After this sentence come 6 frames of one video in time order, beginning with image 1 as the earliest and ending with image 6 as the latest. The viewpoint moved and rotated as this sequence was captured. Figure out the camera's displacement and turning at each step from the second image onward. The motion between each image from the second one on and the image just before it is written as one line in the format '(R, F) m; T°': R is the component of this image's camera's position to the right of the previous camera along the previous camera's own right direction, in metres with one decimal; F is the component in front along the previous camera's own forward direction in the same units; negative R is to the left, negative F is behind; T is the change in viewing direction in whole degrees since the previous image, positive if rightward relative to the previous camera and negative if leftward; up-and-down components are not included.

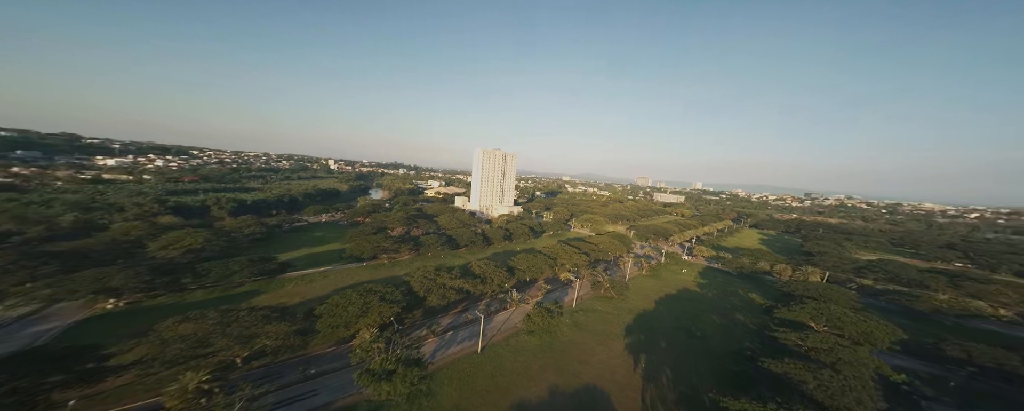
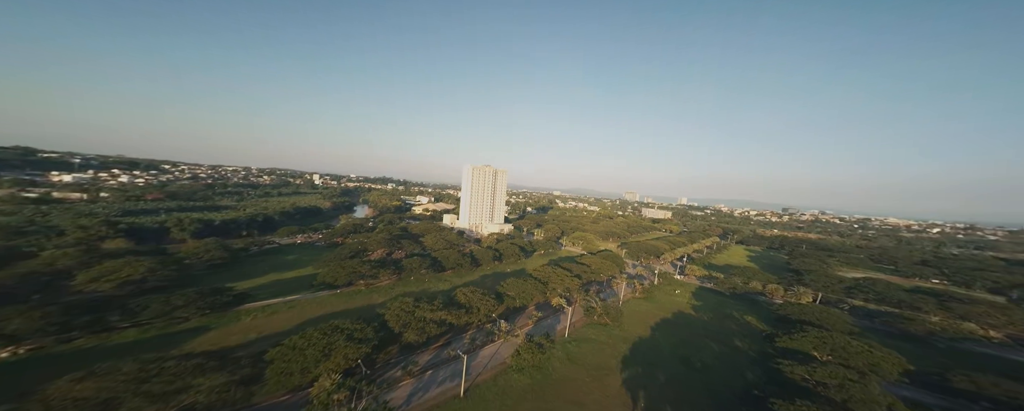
(0.0, +1.5) m; +2°
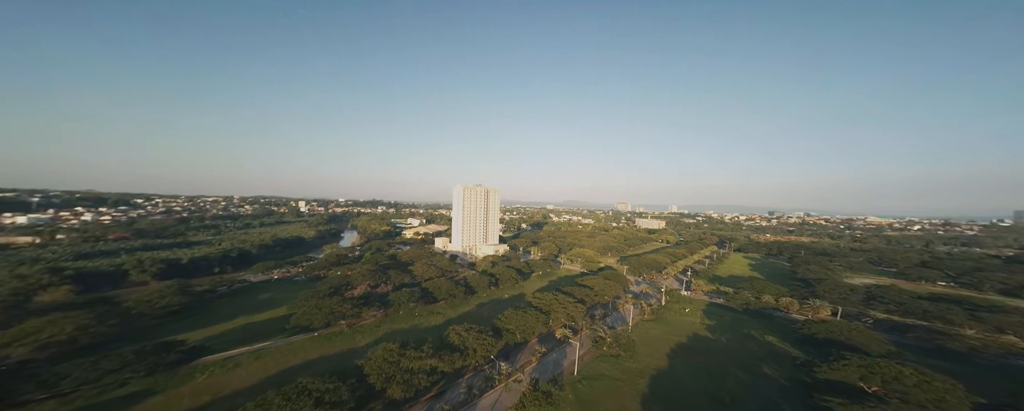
(-0.3, +2.5) m; +2°
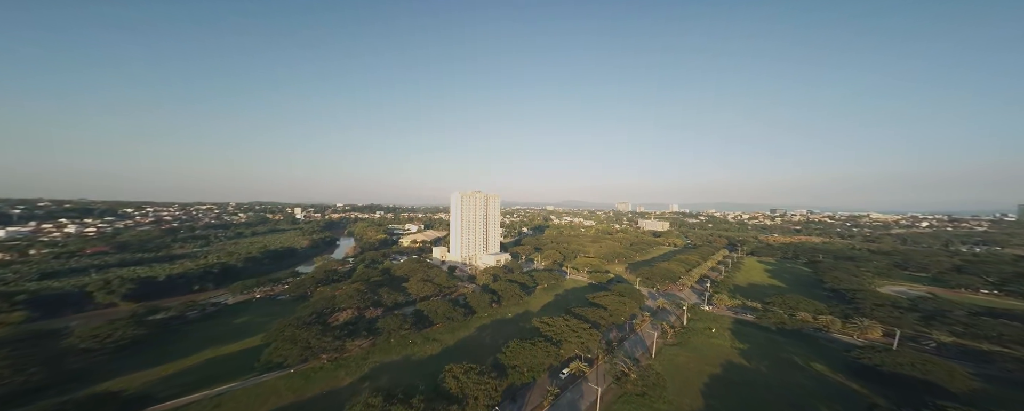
(-0.3, +3.7) m; 0°
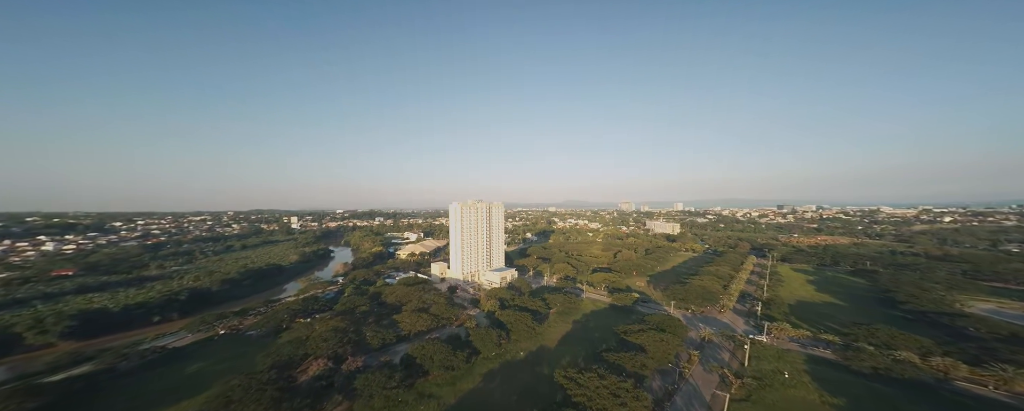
(-0.8, +6.7) m; 0°
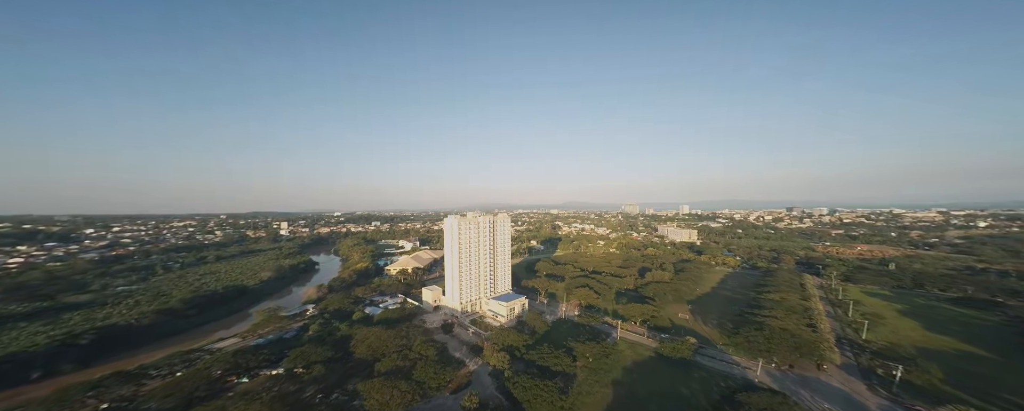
(-1.3, +11.1) m; 0°
